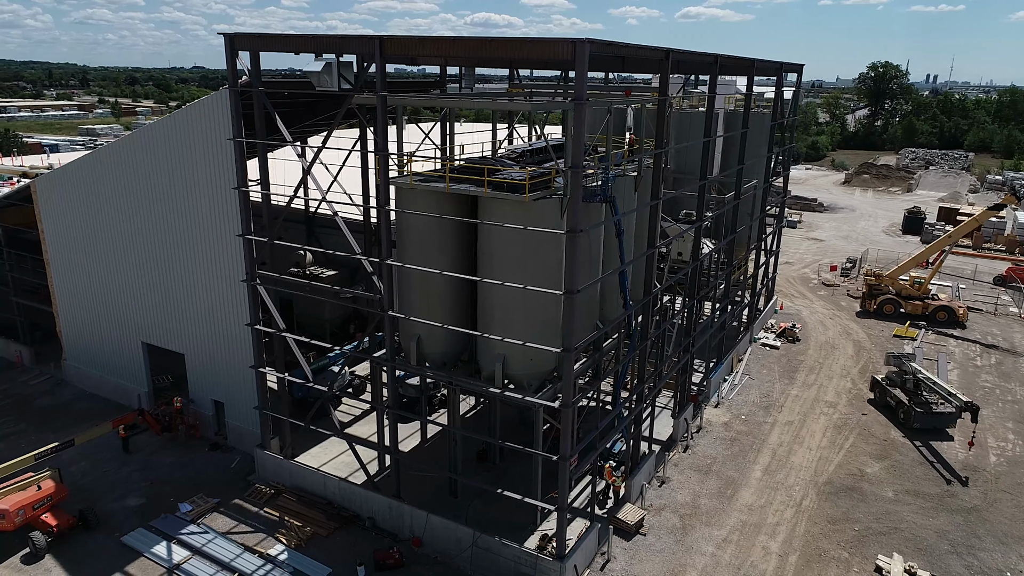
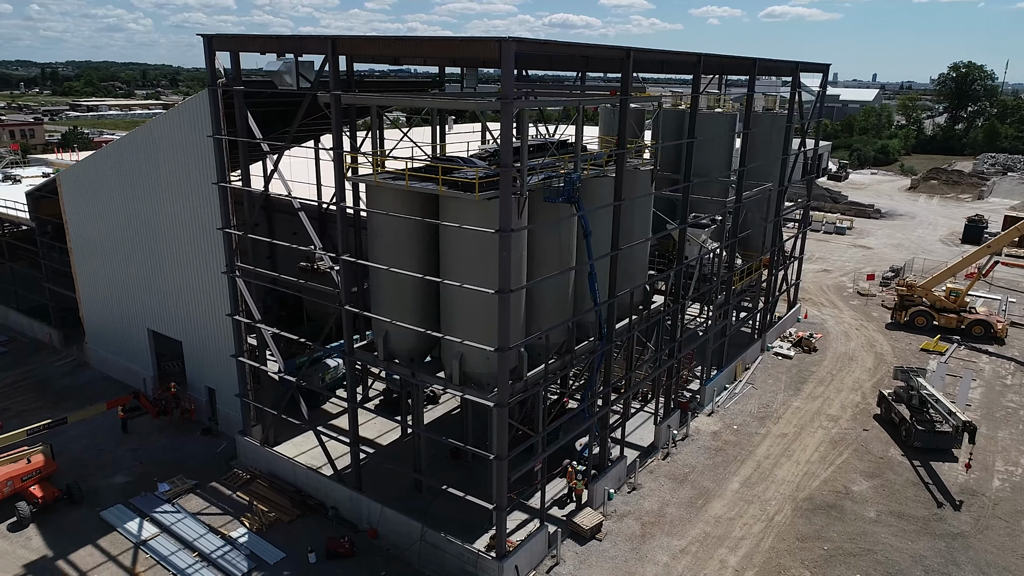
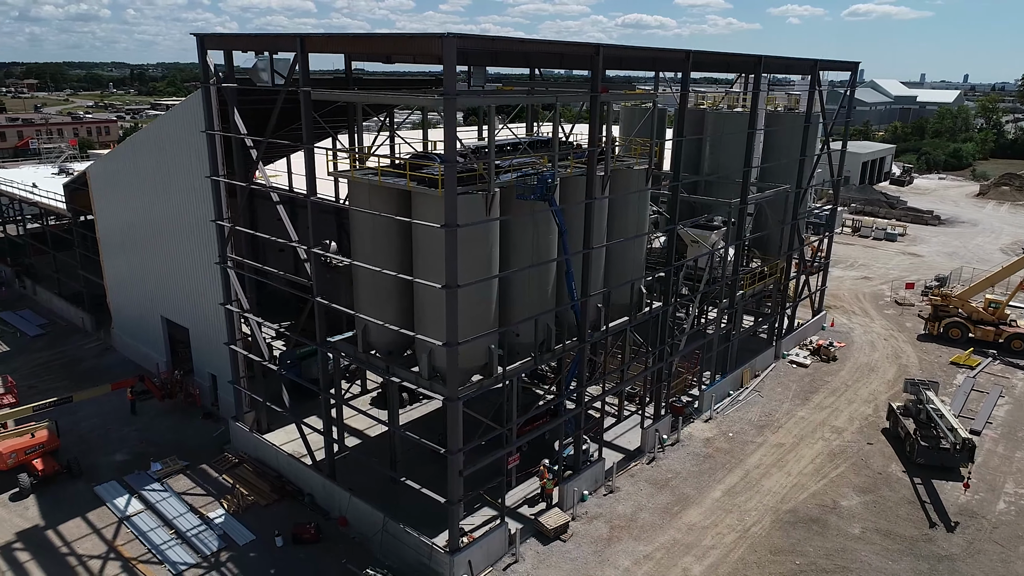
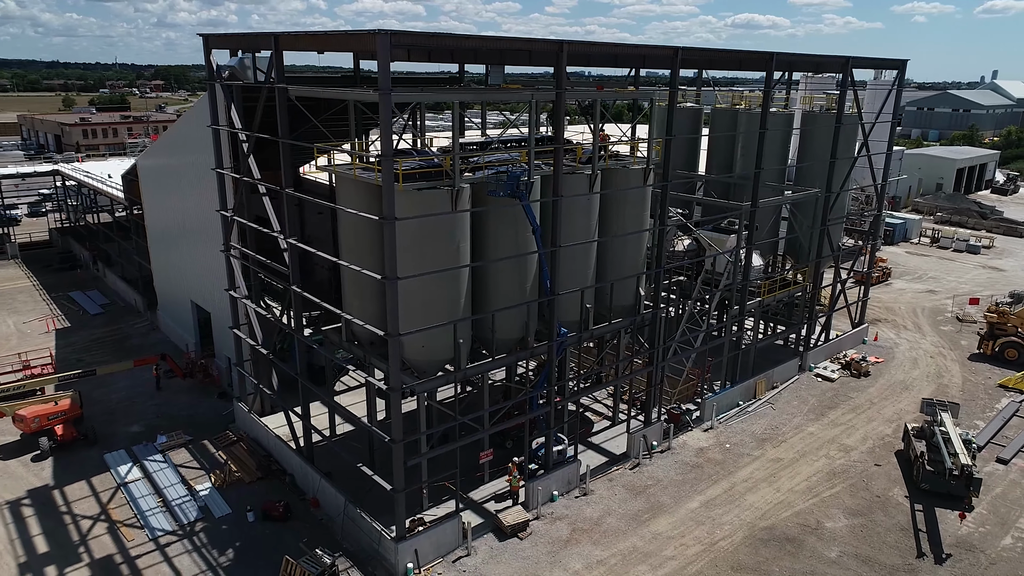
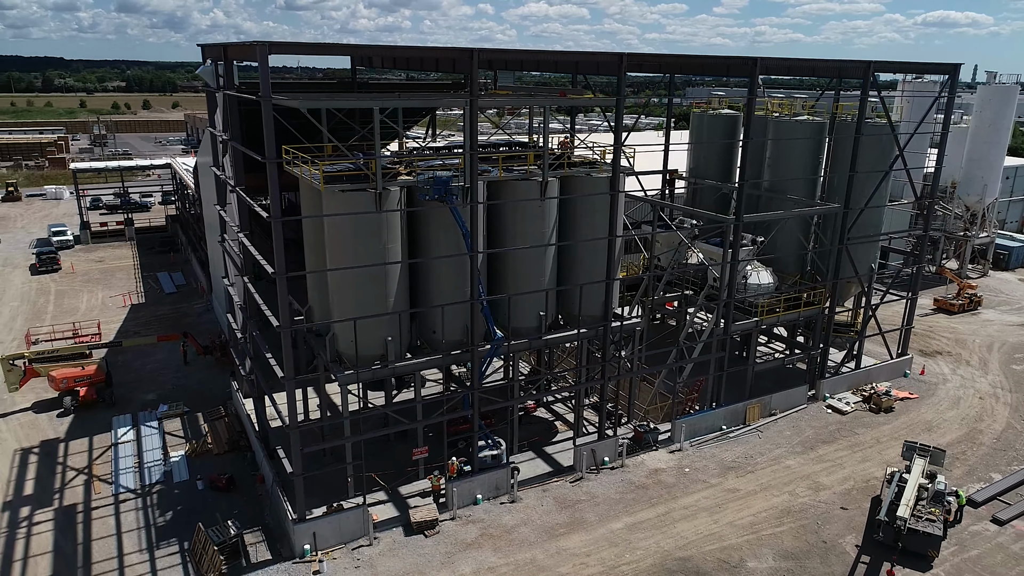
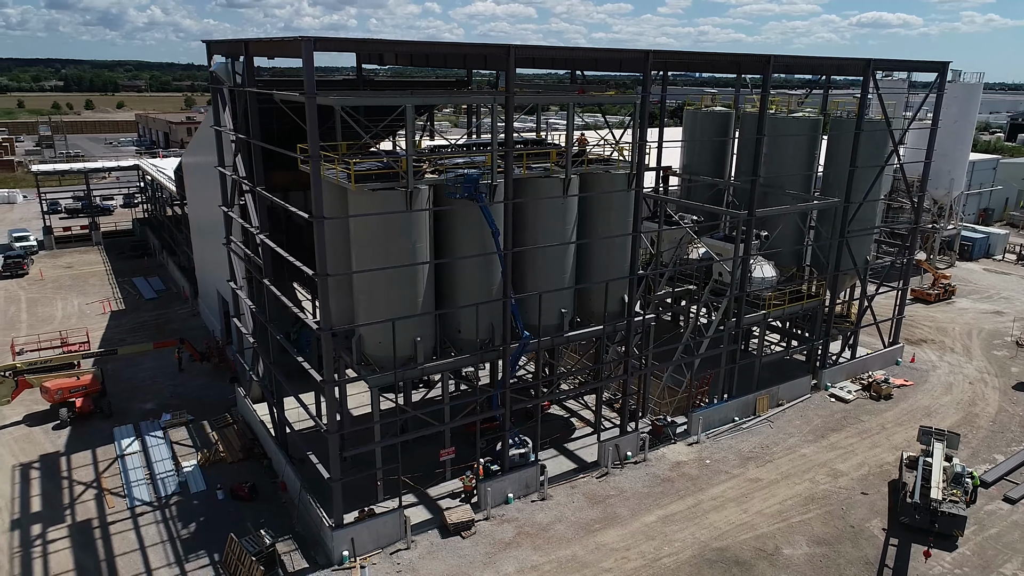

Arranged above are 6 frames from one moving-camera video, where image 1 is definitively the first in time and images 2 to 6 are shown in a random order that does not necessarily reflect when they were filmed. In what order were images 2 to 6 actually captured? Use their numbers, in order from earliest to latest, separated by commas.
2, 3, 4, 6, 5
